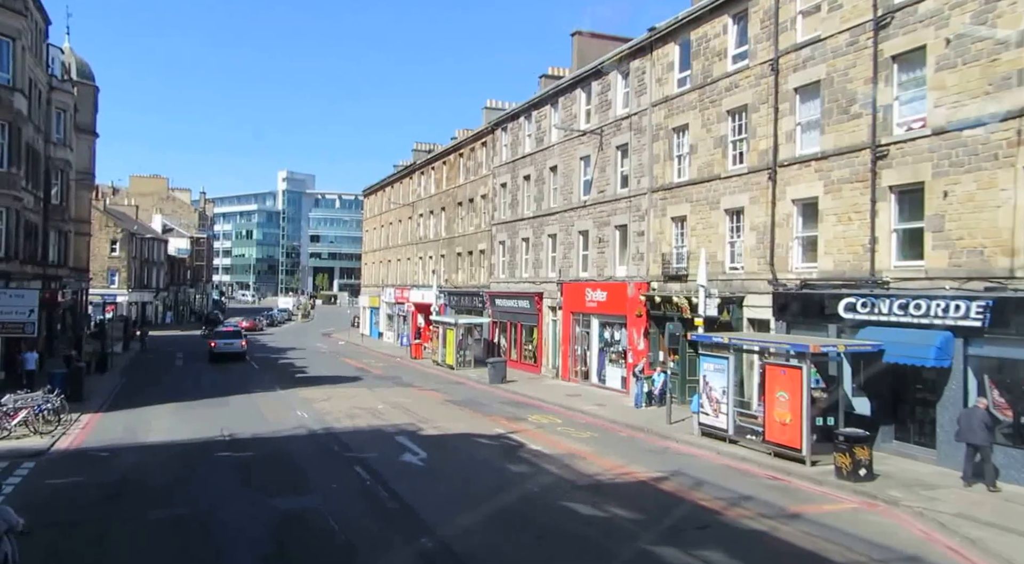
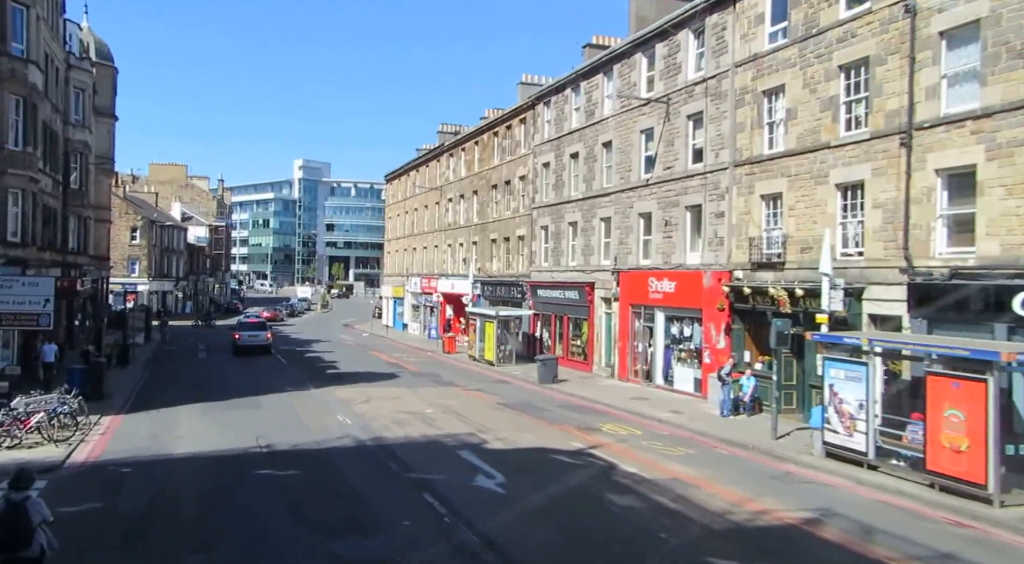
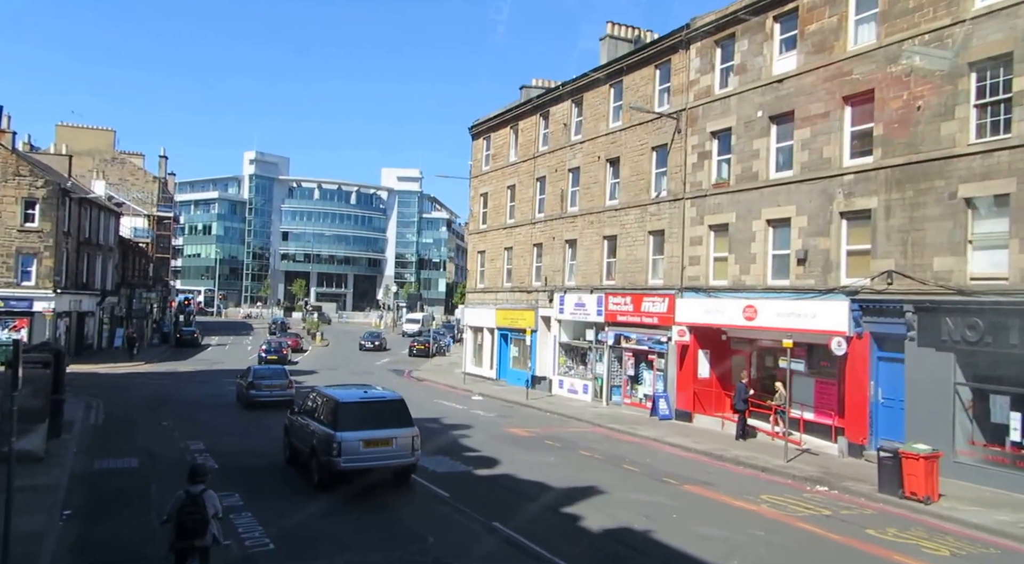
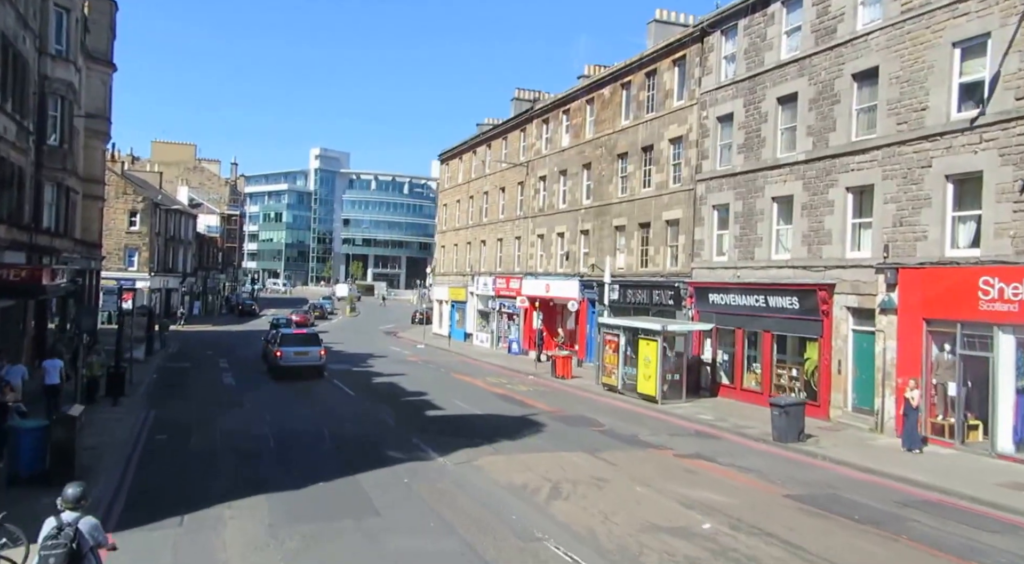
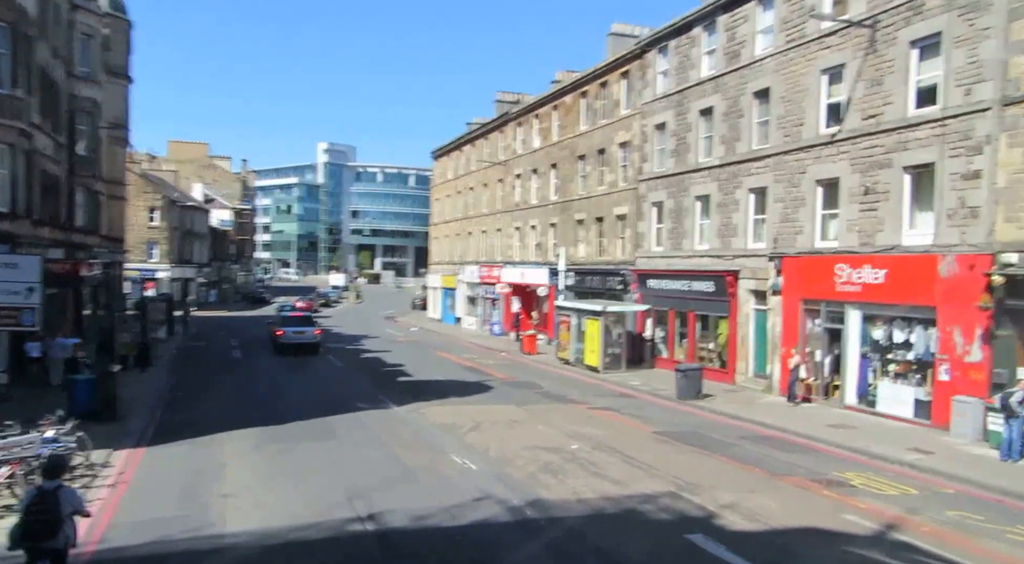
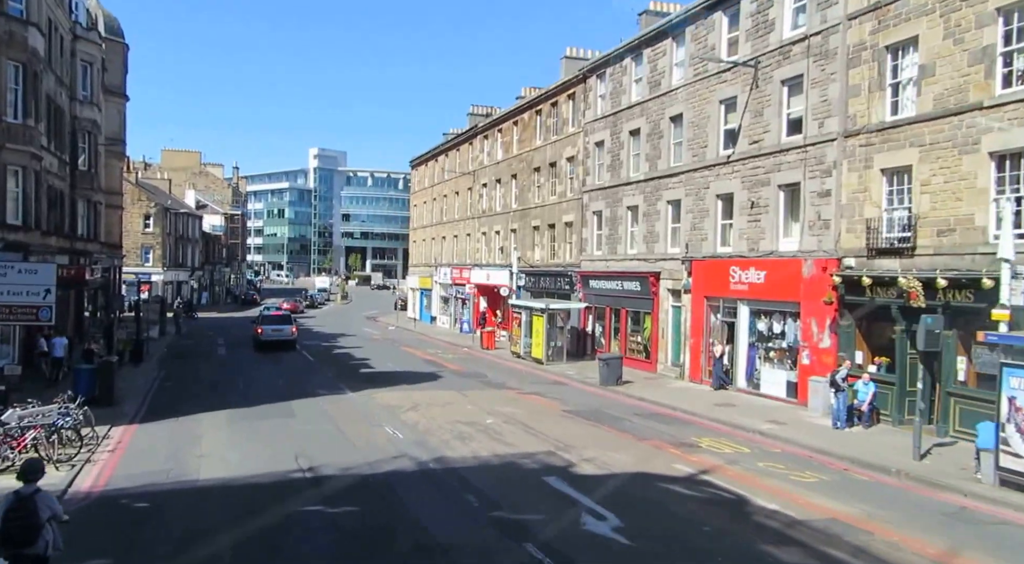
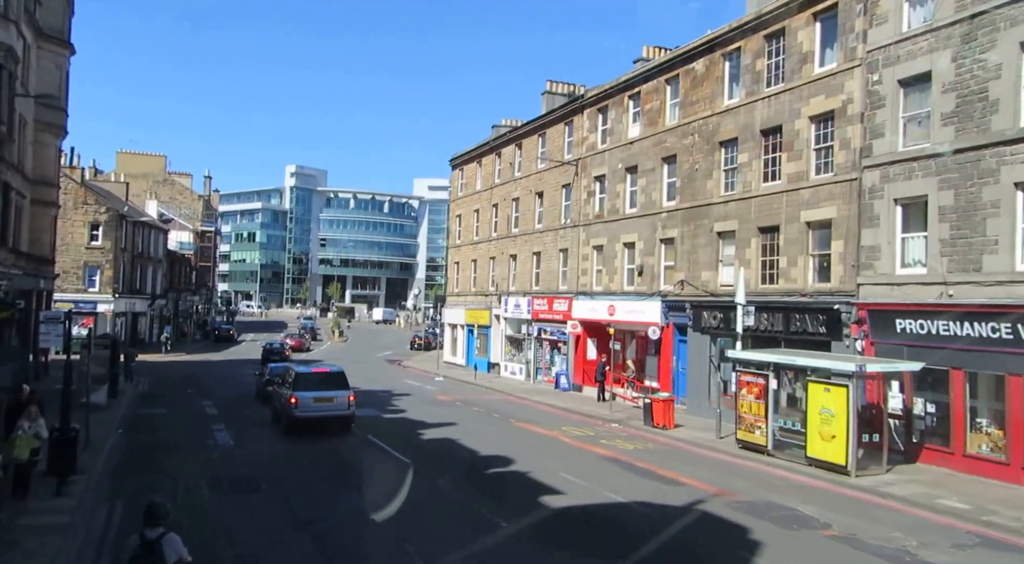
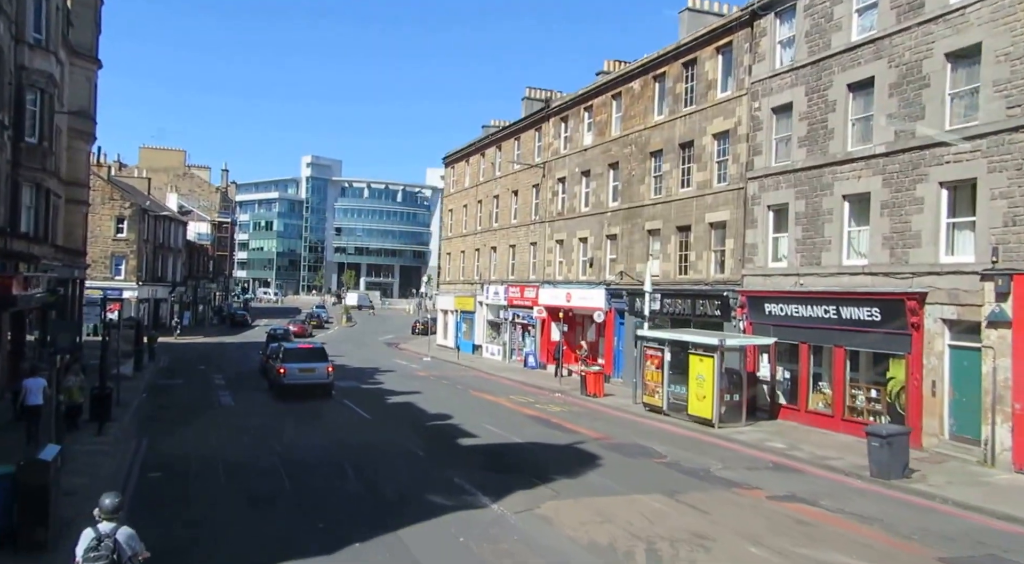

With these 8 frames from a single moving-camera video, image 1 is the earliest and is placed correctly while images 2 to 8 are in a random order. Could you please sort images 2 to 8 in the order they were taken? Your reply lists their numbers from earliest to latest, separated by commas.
2, 6, 5, 4, 8, 7, 3
